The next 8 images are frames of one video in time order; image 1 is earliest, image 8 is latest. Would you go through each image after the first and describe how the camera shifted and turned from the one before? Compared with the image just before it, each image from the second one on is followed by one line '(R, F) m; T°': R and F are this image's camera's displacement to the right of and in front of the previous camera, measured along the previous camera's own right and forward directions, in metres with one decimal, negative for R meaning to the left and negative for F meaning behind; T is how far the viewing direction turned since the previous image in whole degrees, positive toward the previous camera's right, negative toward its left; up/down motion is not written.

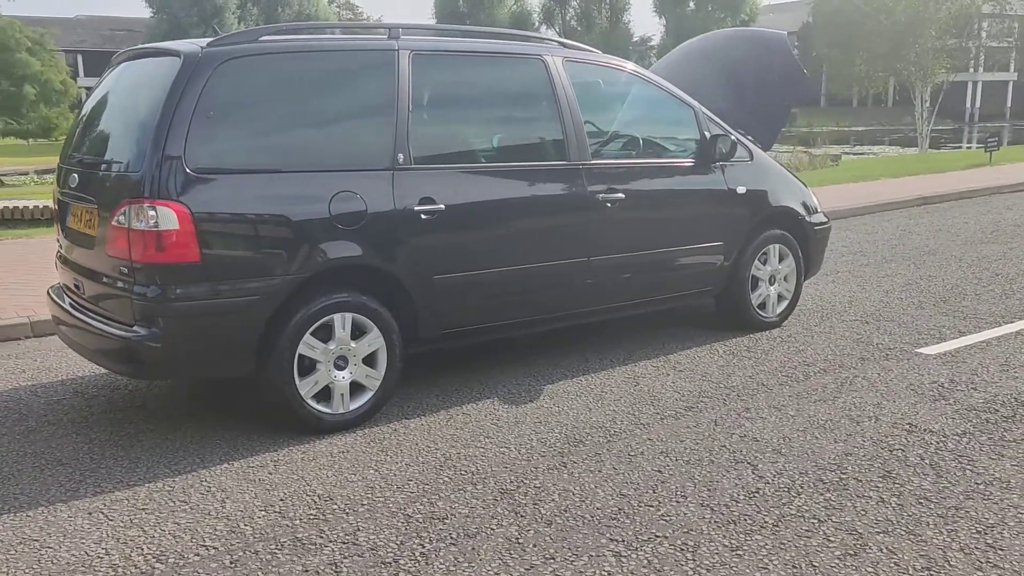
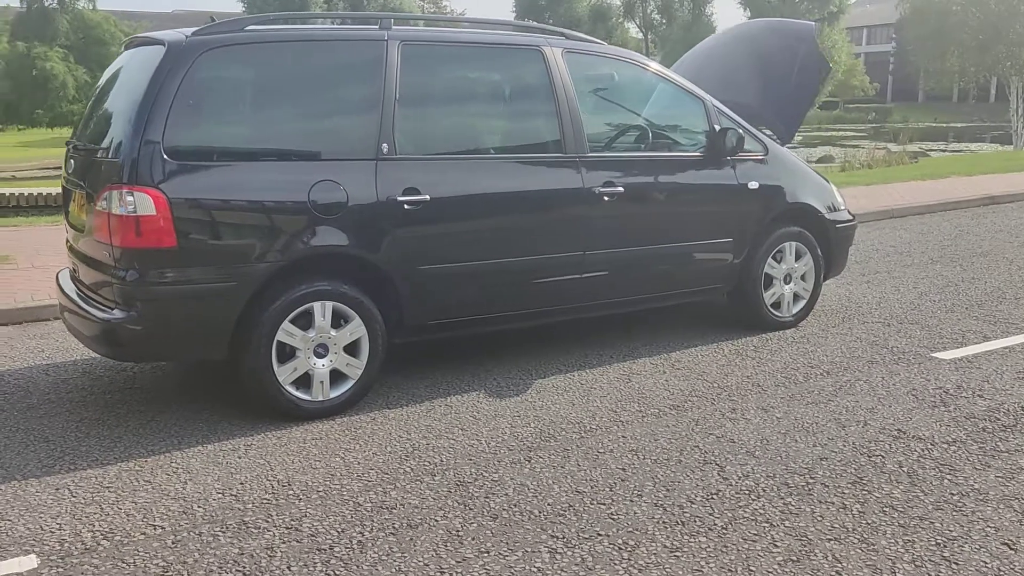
(+0.5, 0.0) m; -5°
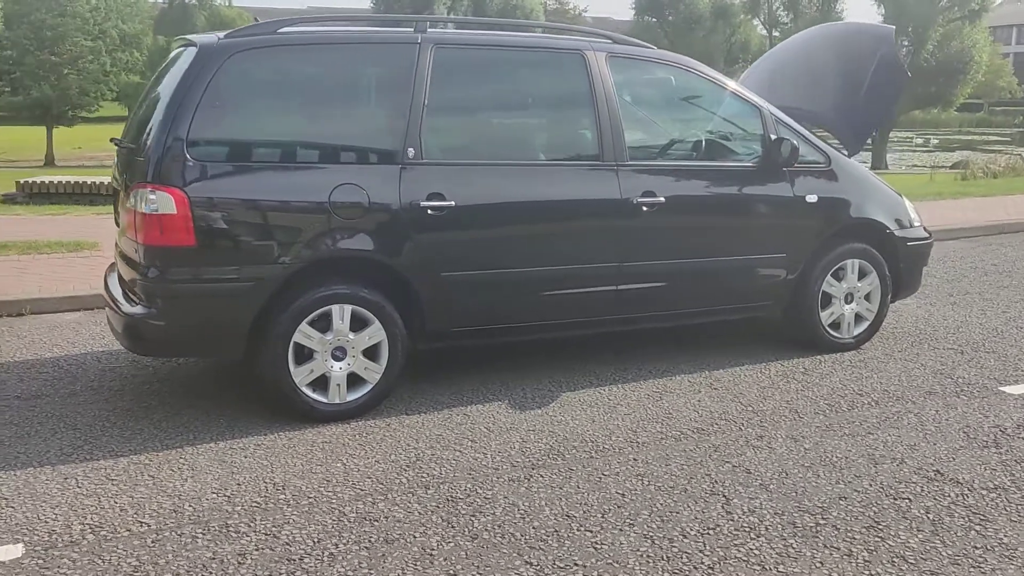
(+0.4, +0.1) m; -7°
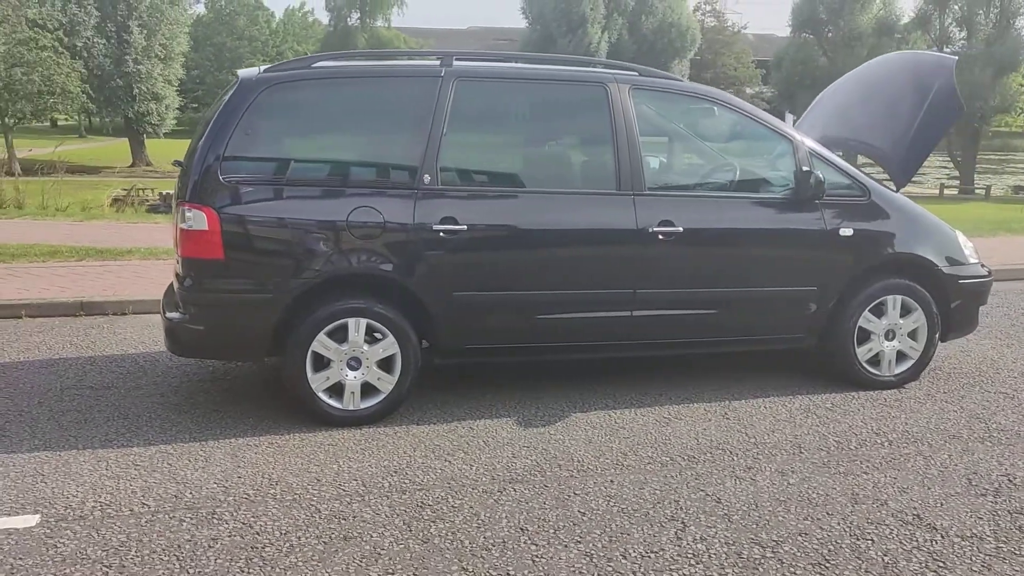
(+0.7, -0.1) m; -9°
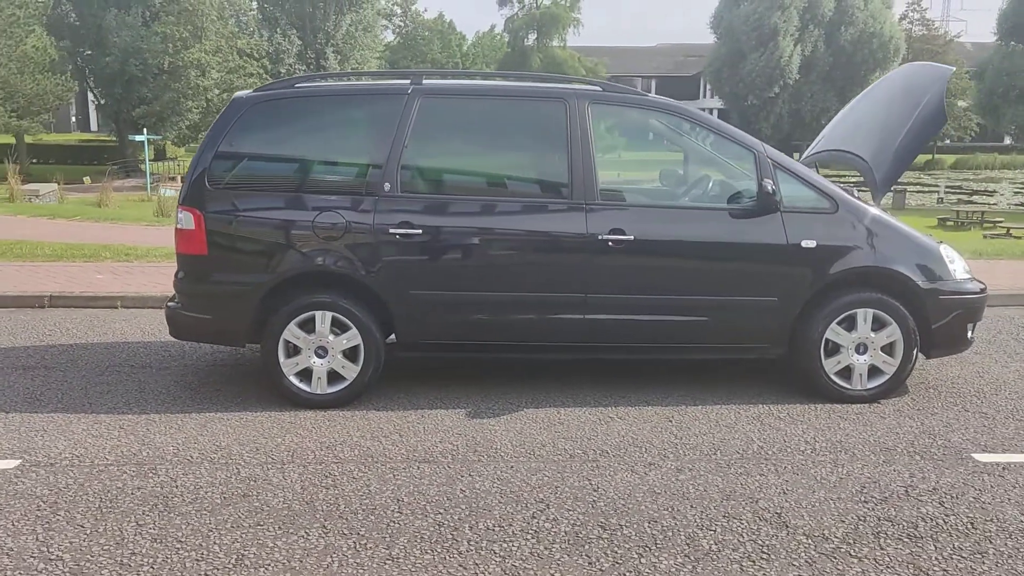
(+1.2, -0.2) m; -11°
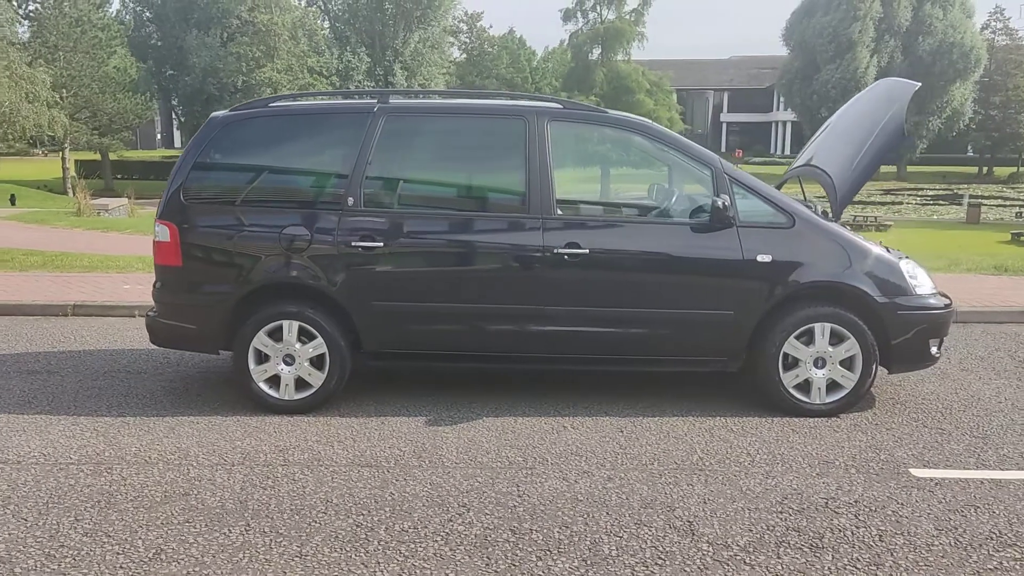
(+0.6, -0.1) m; -4°
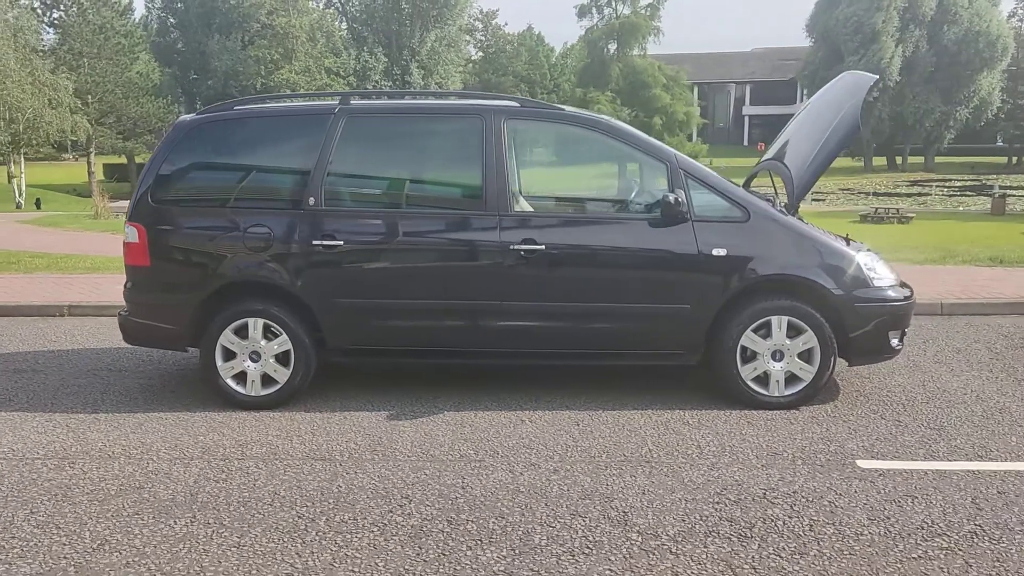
(+0.4, -0.1) m; -2°
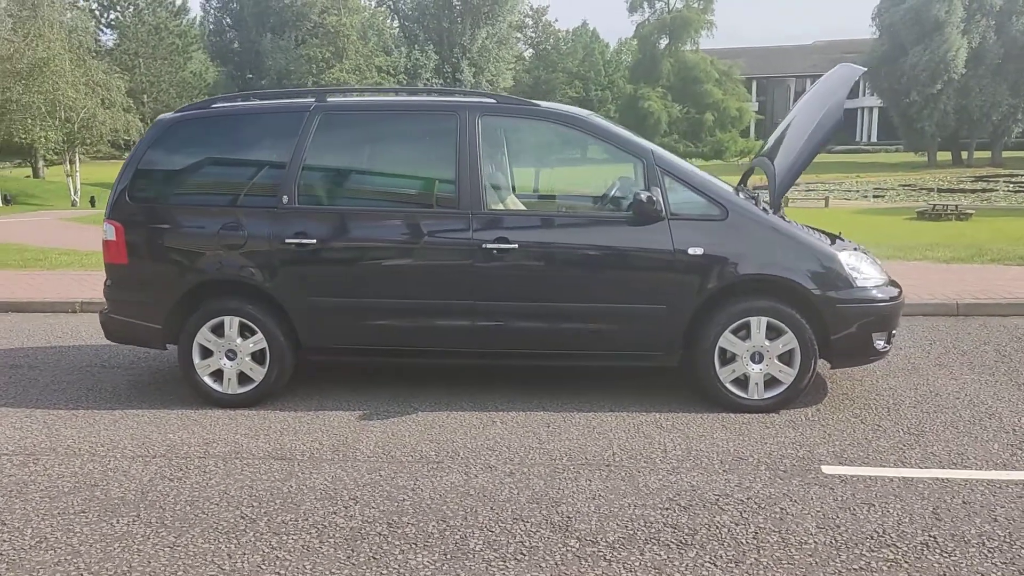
(+0.5, +0.1) m; -3°
